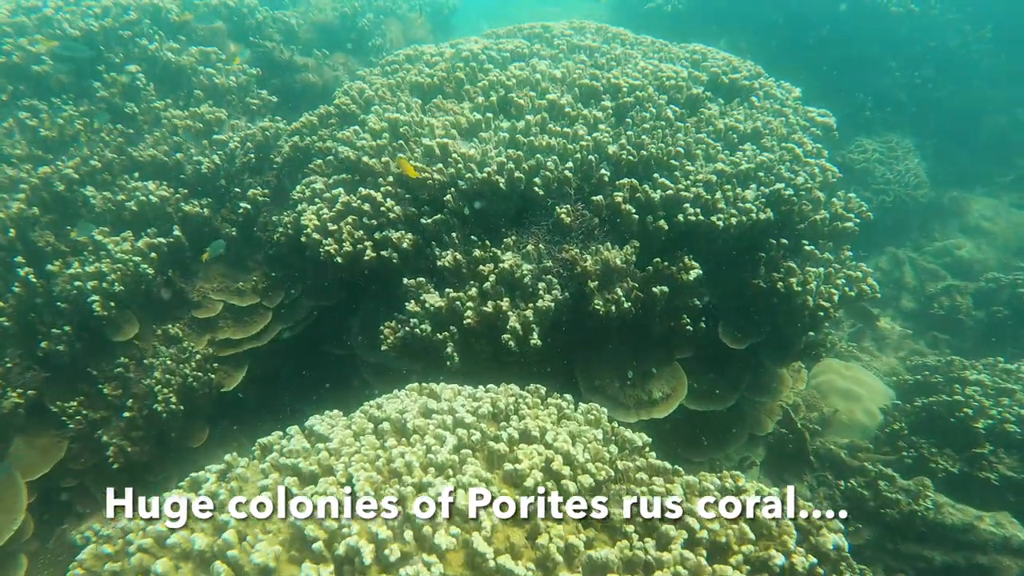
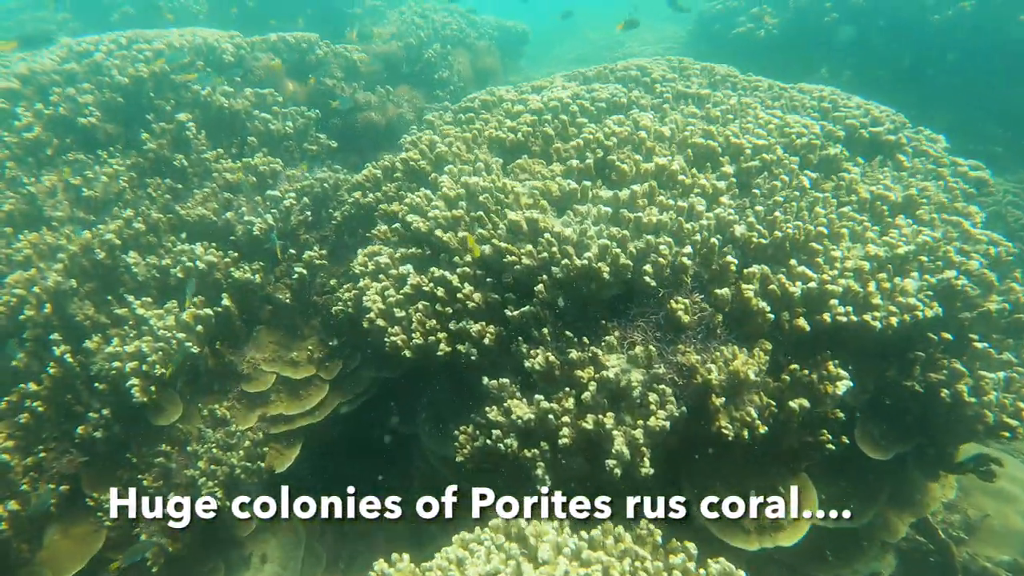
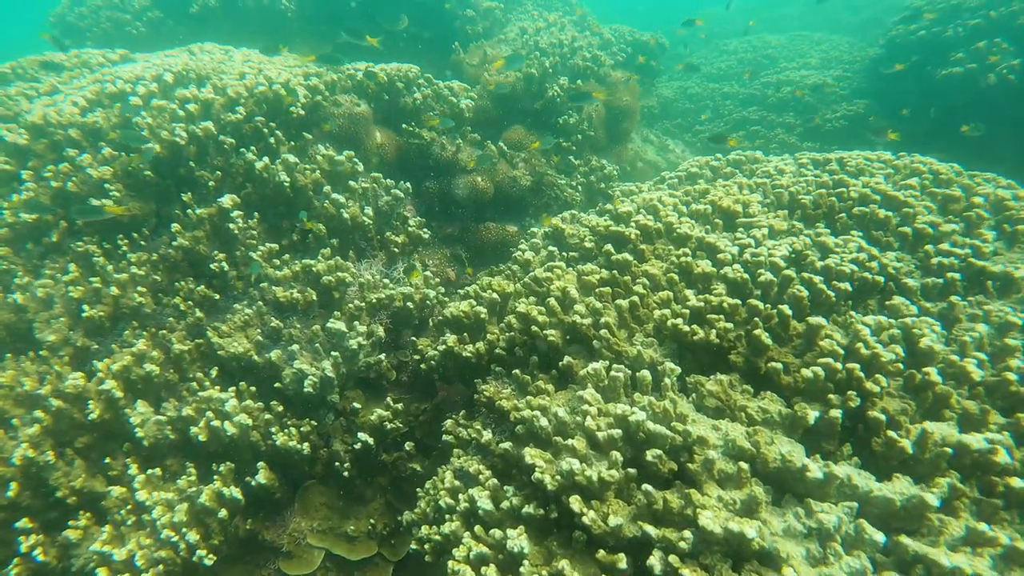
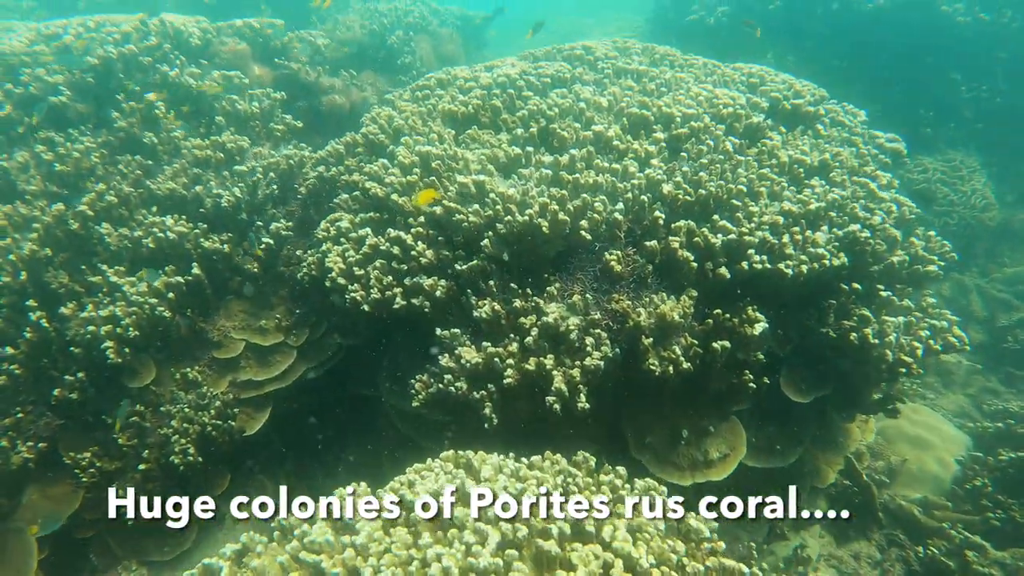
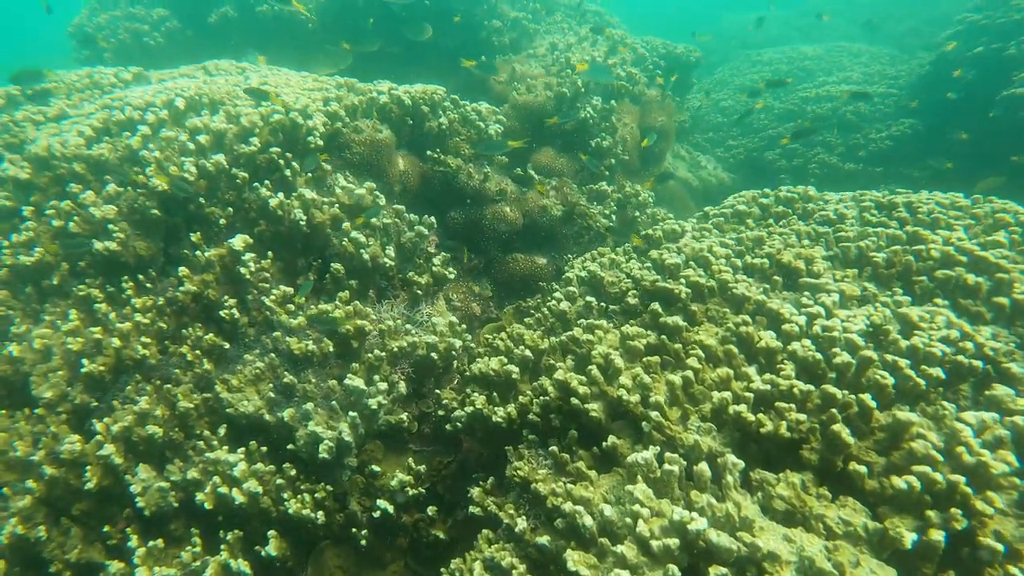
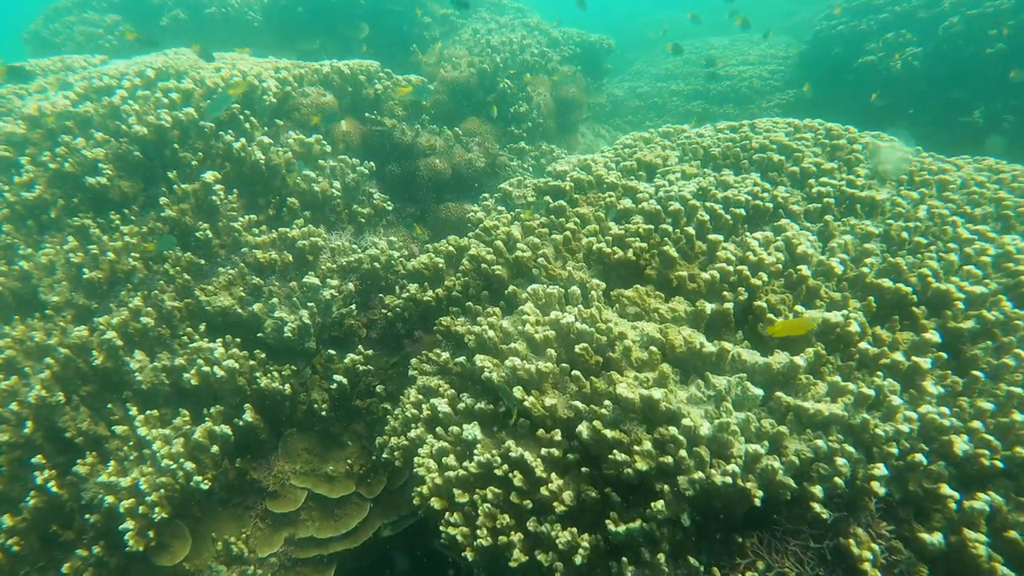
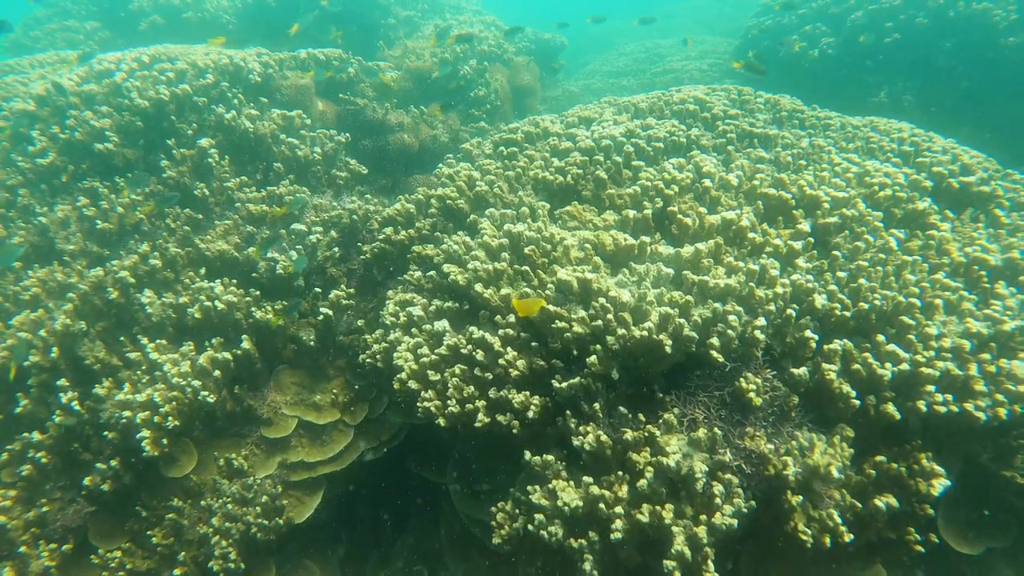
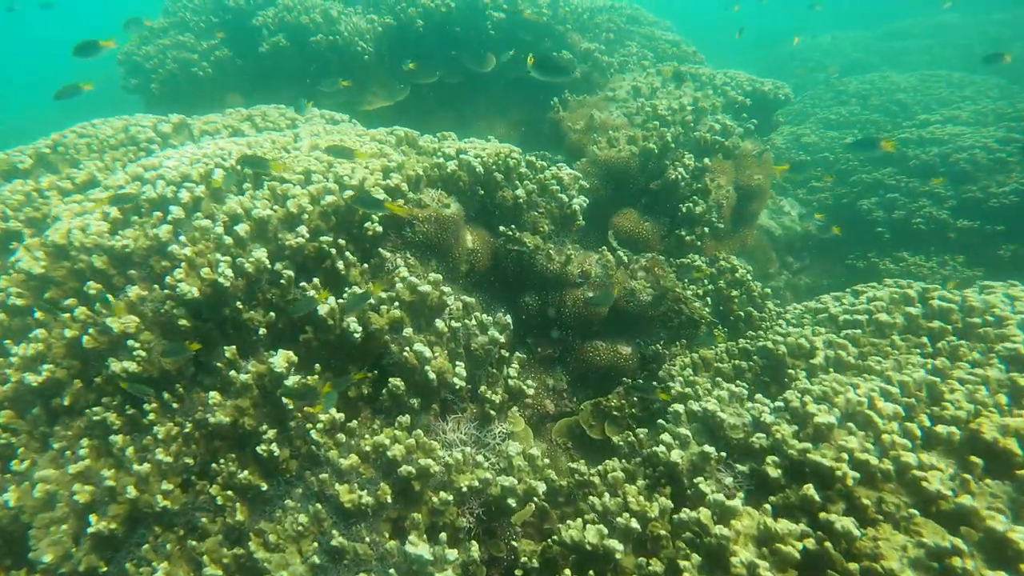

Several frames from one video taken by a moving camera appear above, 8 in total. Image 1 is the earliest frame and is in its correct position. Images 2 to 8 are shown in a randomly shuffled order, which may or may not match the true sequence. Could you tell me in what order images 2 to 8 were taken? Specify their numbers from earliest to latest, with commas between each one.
4, 2, 7, 6, 3, 5, 8
